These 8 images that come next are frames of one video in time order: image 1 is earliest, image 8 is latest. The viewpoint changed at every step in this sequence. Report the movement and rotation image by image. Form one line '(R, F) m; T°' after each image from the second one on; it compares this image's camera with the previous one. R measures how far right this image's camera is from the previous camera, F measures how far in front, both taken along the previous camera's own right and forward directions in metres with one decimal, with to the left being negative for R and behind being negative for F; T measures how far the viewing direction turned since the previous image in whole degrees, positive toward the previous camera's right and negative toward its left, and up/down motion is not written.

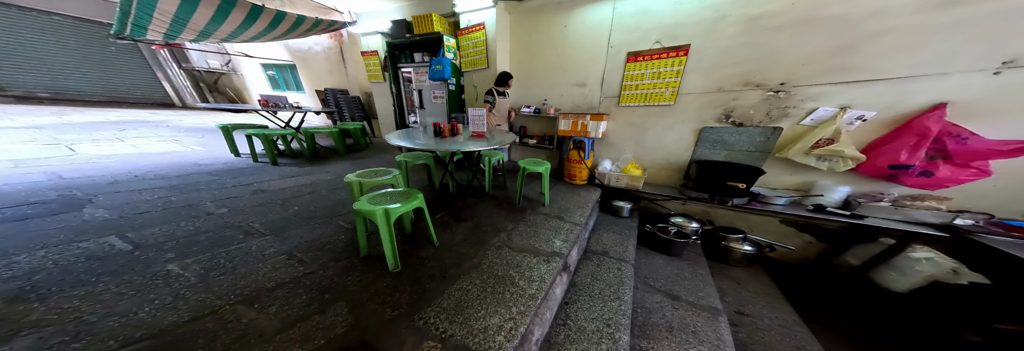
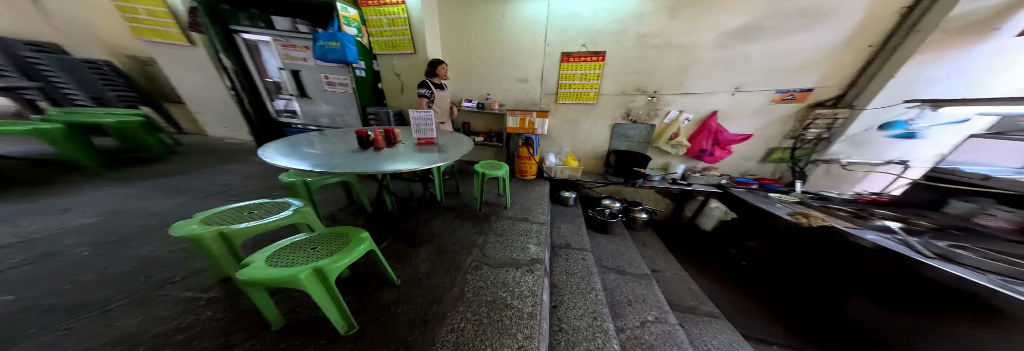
(-0.3, +0.1) m; +21°
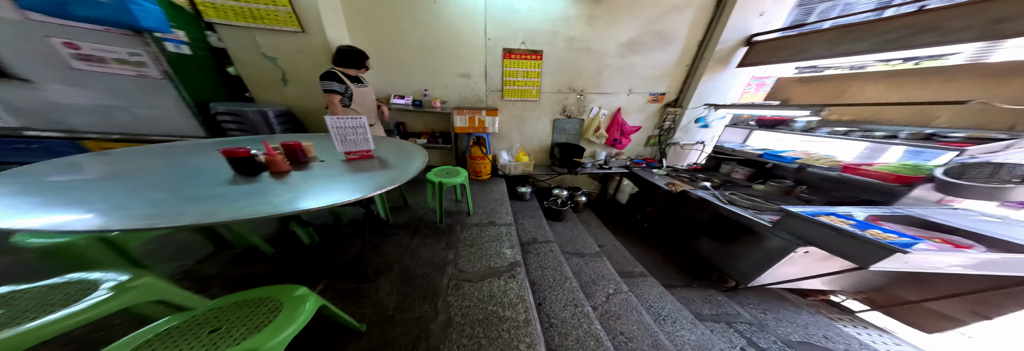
(-0.2, +0.1) m; +17°
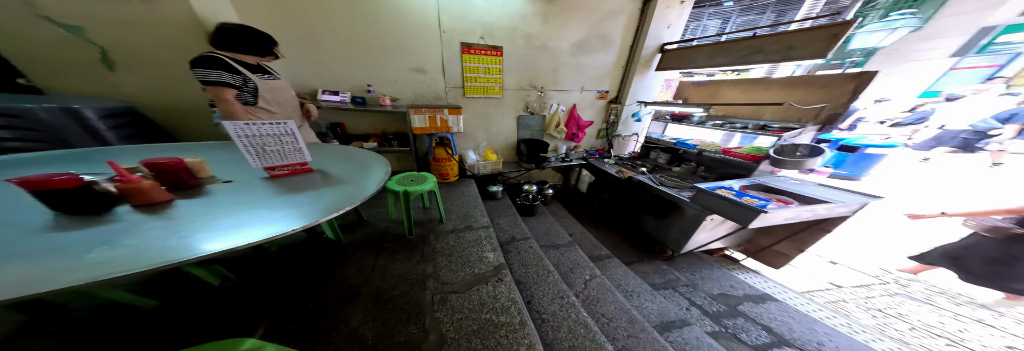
(-0.1, 0.0) m; +11°
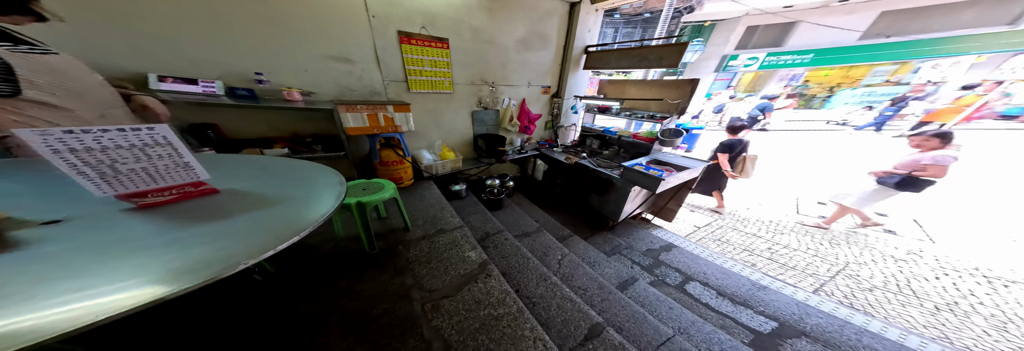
(-0.2, 0.0) m; +15°
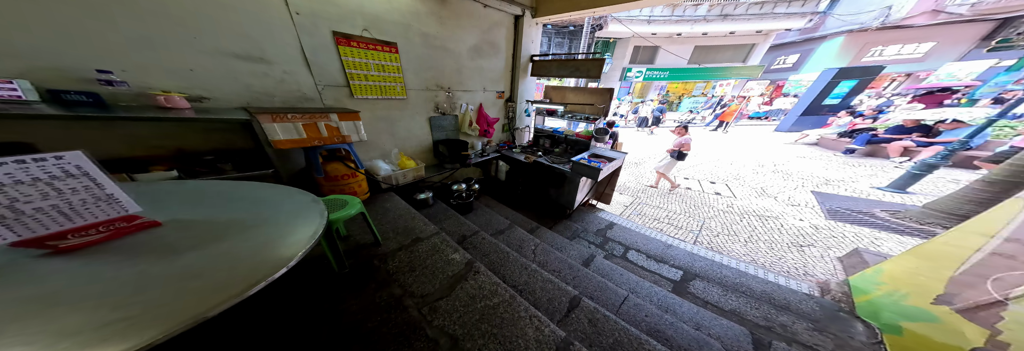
(-0.2, -0.1) m; +13°
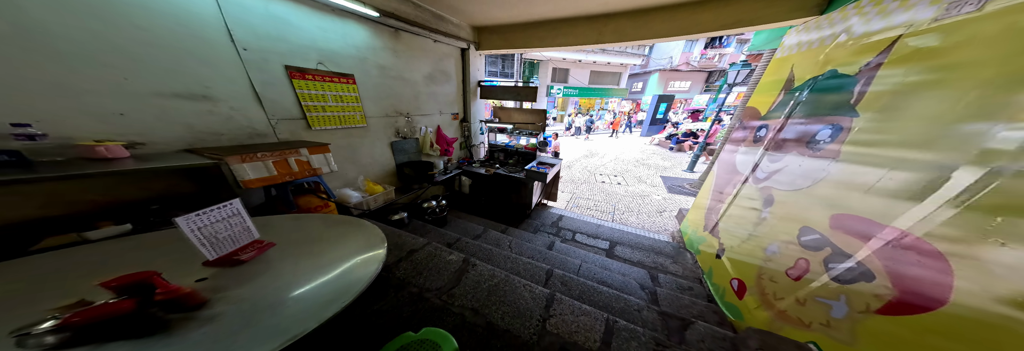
(-0.3, -0.4) m; +15°
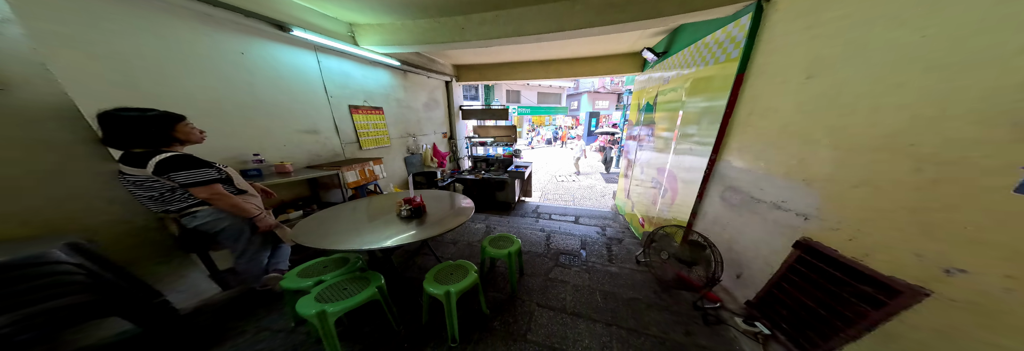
(-0.6, -0.9) m; +12°
